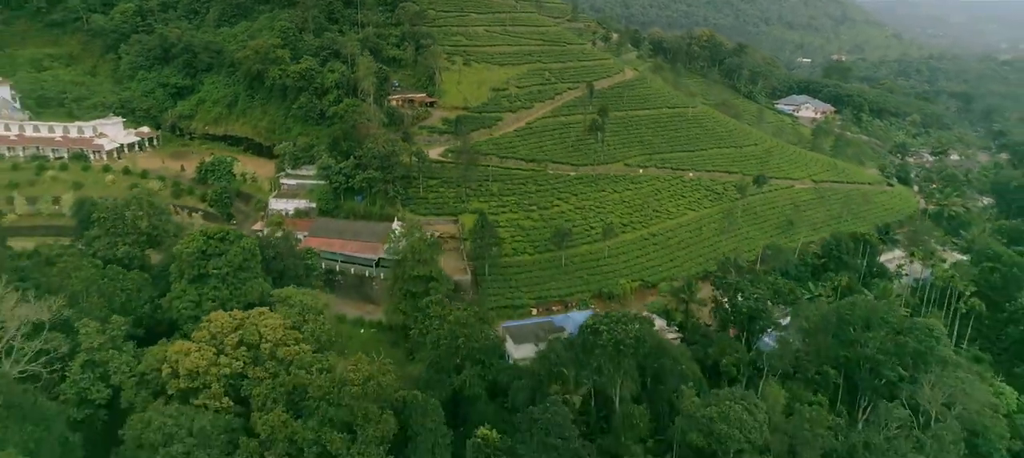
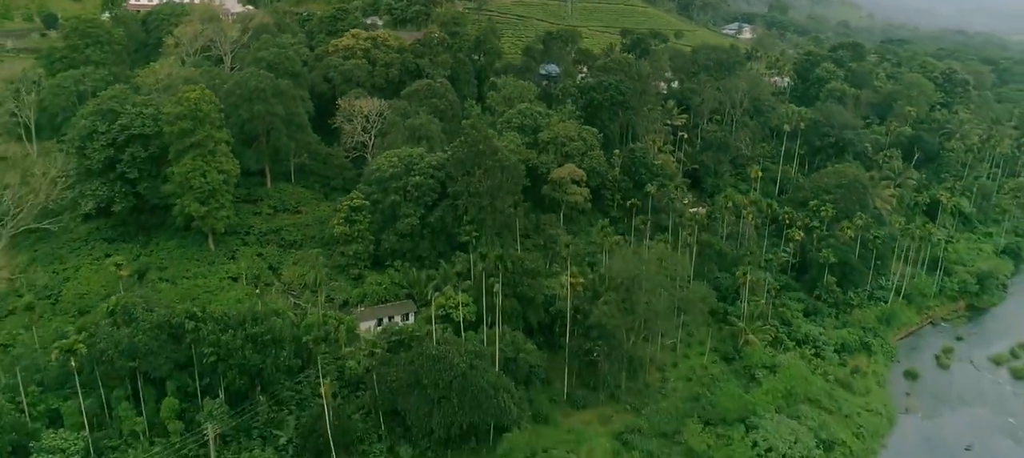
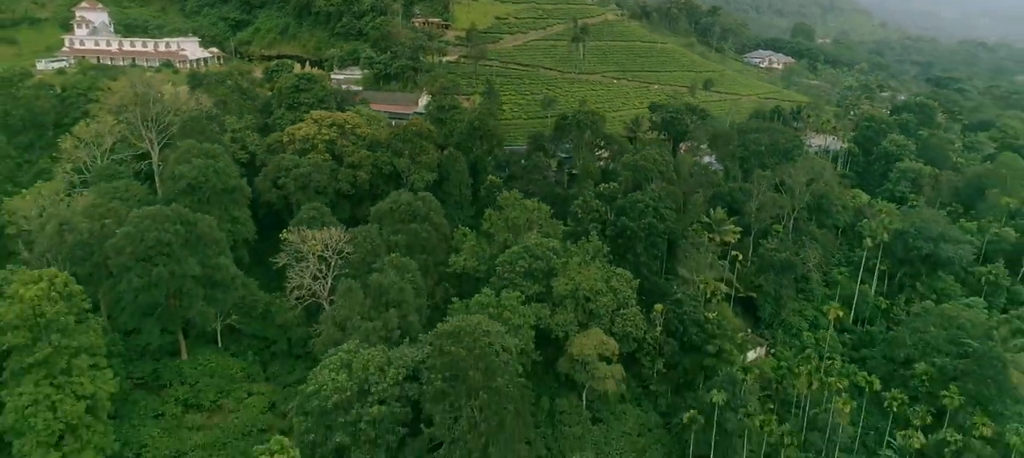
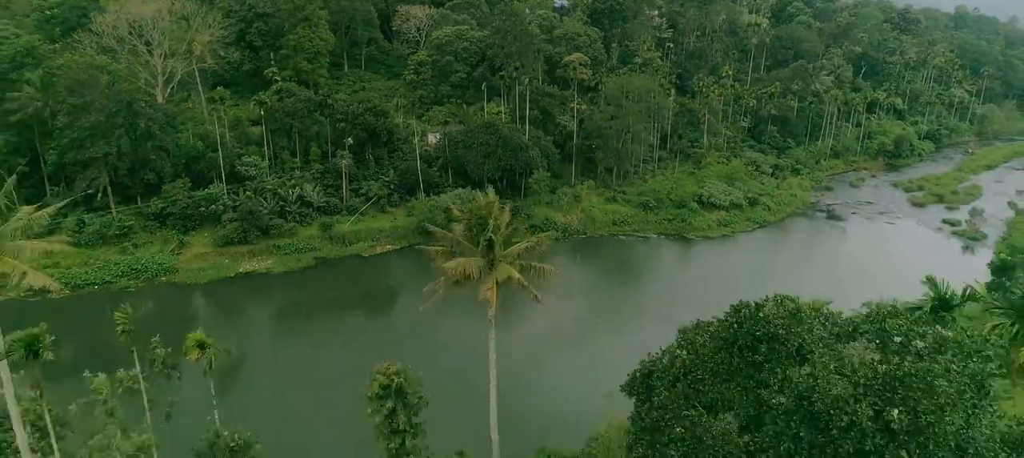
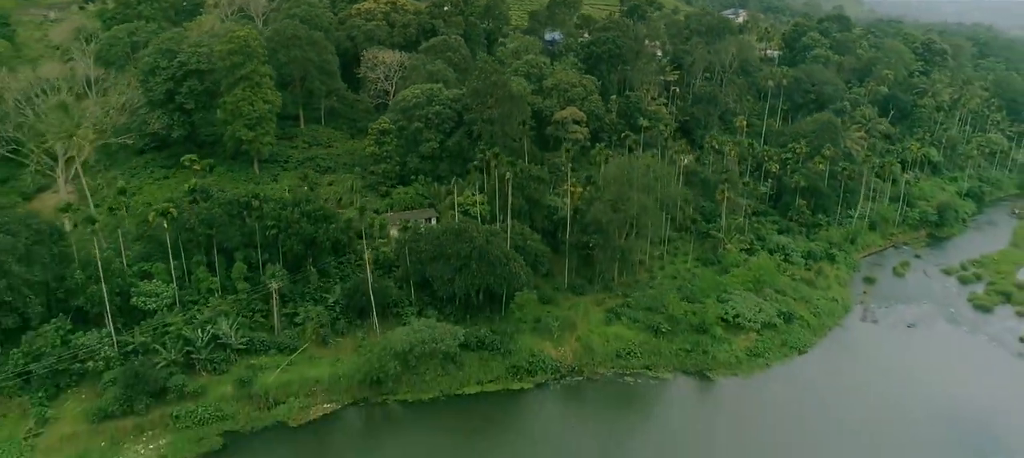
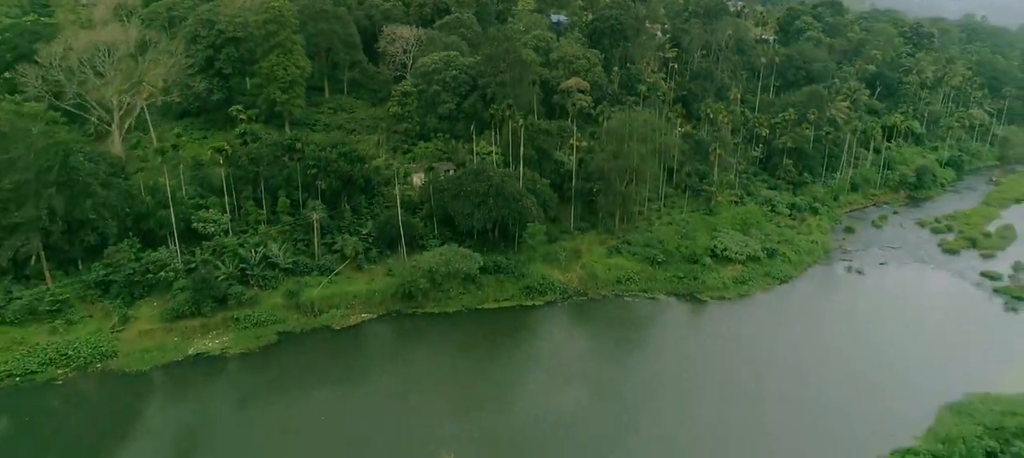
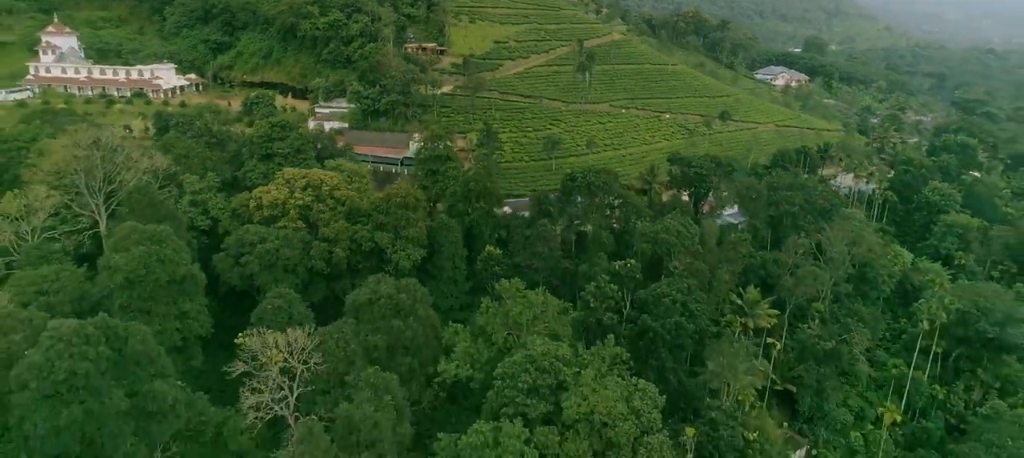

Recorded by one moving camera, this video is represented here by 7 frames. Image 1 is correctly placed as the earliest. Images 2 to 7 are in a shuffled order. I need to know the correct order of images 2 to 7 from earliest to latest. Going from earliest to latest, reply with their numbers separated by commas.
7, 3, 2, 5, 6, 4
